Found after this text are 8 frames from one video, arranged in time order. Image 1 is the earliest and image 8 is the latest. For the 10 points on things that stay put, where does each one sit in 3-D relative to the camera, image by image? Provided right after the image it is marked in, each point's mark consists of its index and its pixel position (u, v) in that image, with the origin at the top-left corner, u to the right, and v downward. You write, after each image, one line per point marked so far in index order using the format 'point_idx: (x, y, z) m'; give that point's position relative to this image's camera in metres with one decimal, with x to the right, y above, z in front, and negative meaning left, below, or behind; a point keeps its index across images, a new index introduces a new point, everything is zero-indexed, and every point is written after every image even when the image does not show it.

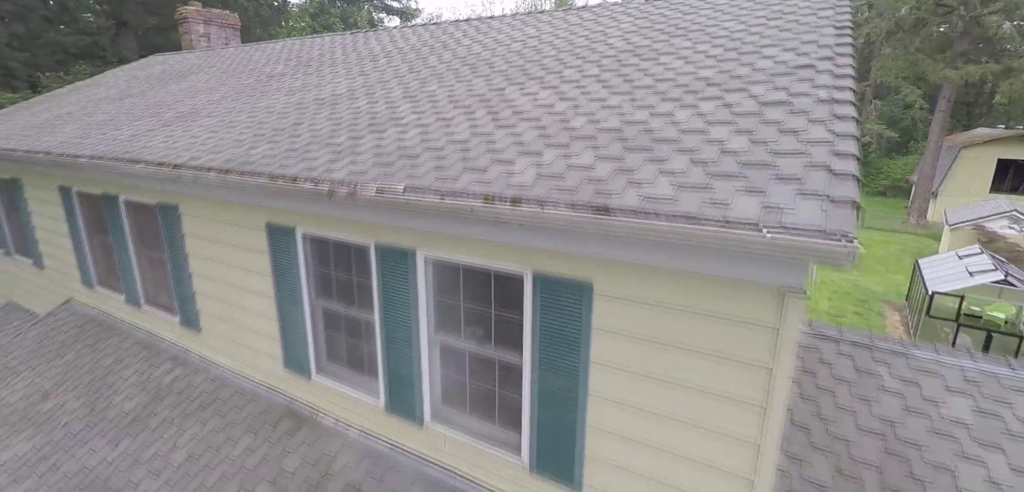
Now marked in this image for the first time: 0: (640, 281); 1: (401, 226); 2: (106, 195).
0: (+0.6, -0.2, +2.4) m
1: (-0.7, +0.1, +3.0) m
2: (-4.4, +0.5, +5.0) m
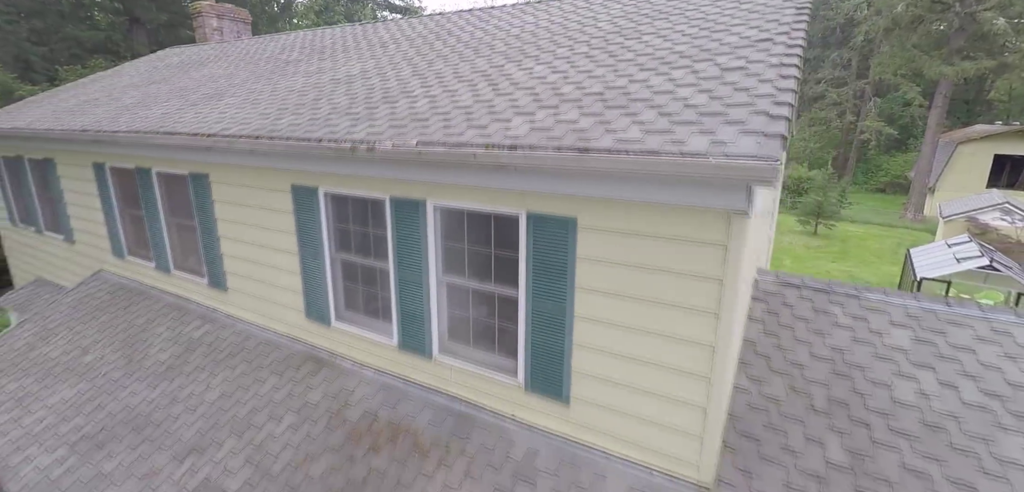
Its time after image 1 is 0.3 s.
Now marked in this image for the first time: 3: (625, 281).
0: (+0.6, +0.2, +2.8) m
1: (-0.7, +0.5, +3.5) m
2: (-4.4, +0.9, +5.5) m
3: (+0.7, -0.2, +2.9) m
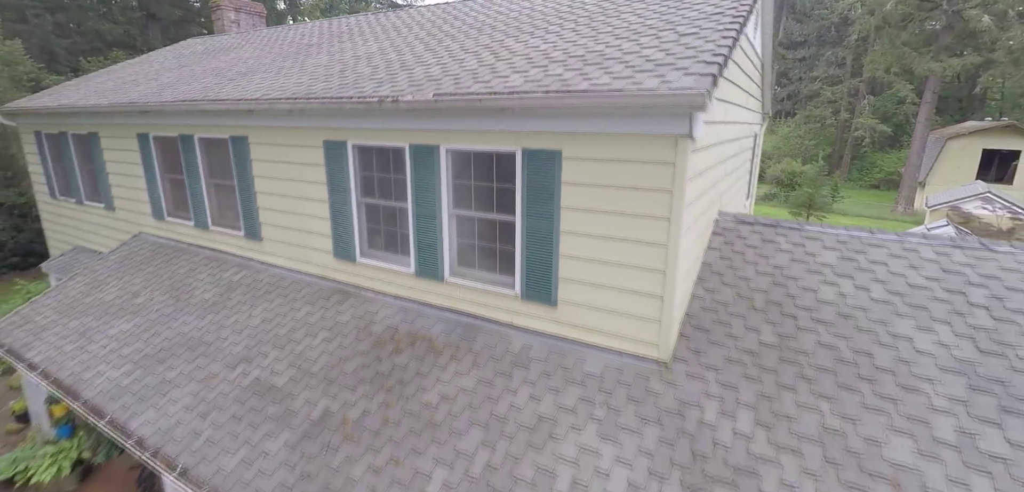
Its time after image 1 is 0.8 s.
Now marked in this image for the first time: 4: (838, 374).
0: (+0.6, +0.8, +3.6) m
1: (-0.8, +1.1, +4.2) m
2: (-4.4, +1.5, +6.2) m
3: (+0.7, +0.4, +3.7) m
4: (+2.3, -0.9, +3.3) m
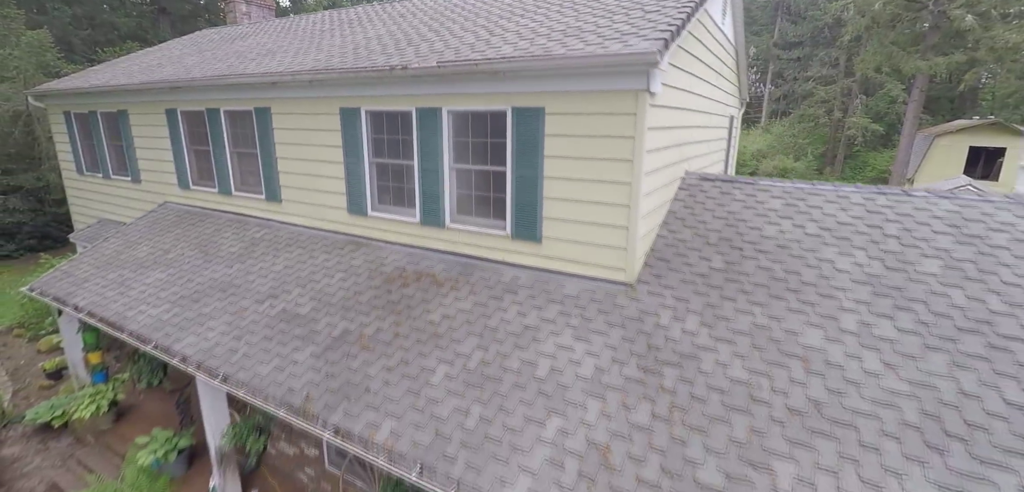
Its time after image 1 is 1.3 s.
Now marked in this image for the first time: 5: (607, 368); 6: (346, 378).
0: (+0.5, +1.3, +4.3) m
1: (-0.8, +1.6, +4.9) m
2: (-4.5, +2.1, +6.9) m
3: (+0.6, +0.9, +4.4) m
4: (+2.2, -0.4, +4.0) m
5: (+0.7, -1.0, +3.7) m
6: (-1.5, -1.2, +4.2) m
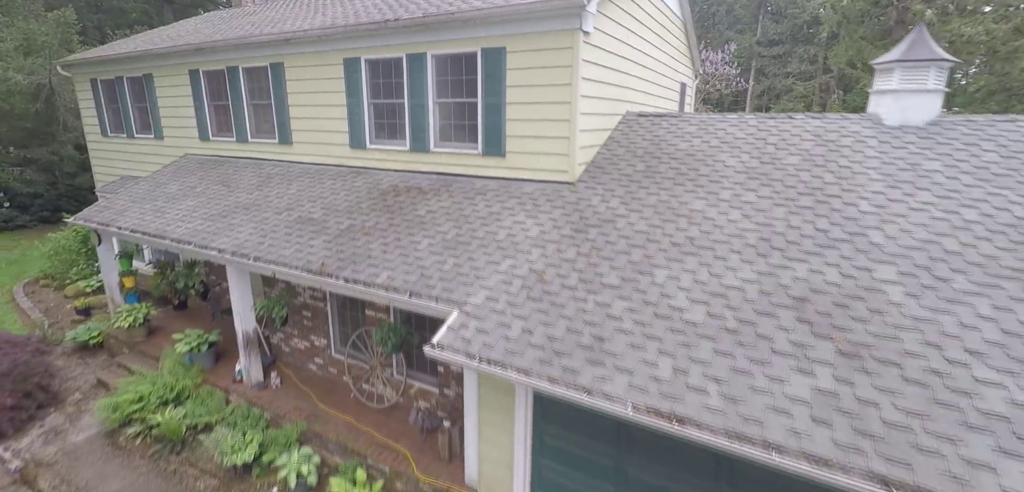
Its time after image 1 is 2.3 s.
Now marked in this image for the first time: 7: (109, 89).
0: (+0.2, +2.4, +5.6) m
1: (-1.2, +2.7, +6.2) m
2: (-4.9, +3.1, +8.1) m
3: (+0.2, +2.0, +5.6) m
4: (+1.8, +0.8, +5.3) m
5: (+0.4, +0.2, +5.0) m
6: (-1.8, -0.1, +5.4) m
7: (-8.8, +3.4, +10.2) m
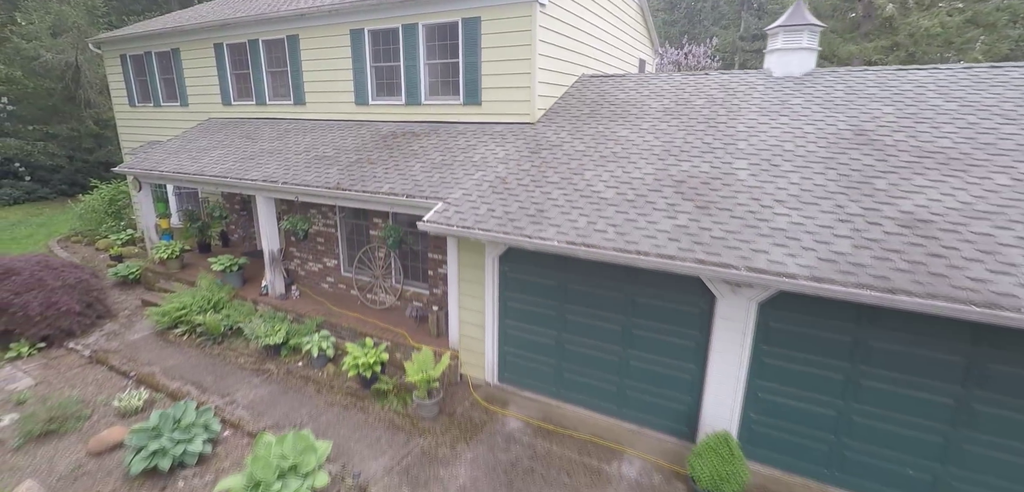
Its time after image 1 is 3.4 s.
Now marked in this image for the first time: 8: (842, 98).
0: (-0.3, +3.6, +7.1) m
1: (-1.6, +3.9, +7.7) m
2: (-5.4, +4.2, +9.6) m
3: (-0.2, +3.2, +7.2) m
4: (+1.5, +1.9, +6.9) m
5: (0.0, +1.3, +6.5) m
6: (-2.2, +1.0, +6.9) m
7: (-9.3, +4.5, +11.6) m
8: (+4.3, +1.9, +6.1) m
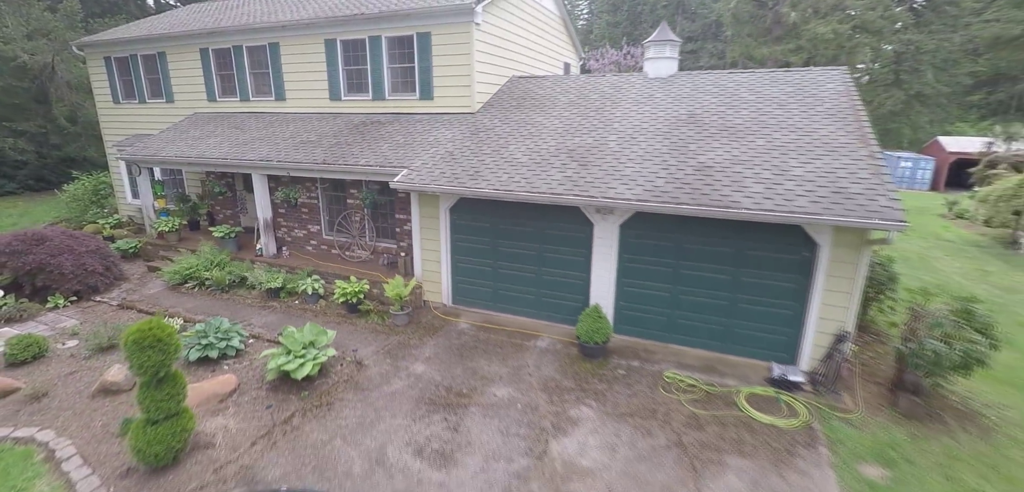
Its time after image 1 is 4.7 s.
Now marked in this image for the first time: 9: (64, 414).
0: (-1.4, +4.3, +9.3) m
1: (-2.8, +4.6, +9.7) m
2: (-6.8, +4.9, +11.3) m
3: (-1.3, +3.9, +9.4) m
4: (+0.4, +2.7, +9.2) m
5: (-1.0, +2.1, +8.7) m
6: (-3.3, +1.8, +8.9) m
7: (-10.8, +5.0, +13.0) m
8: (+3.3, +2.9, +8.7) m
9: (-5.5, -2.1, +5.7) m
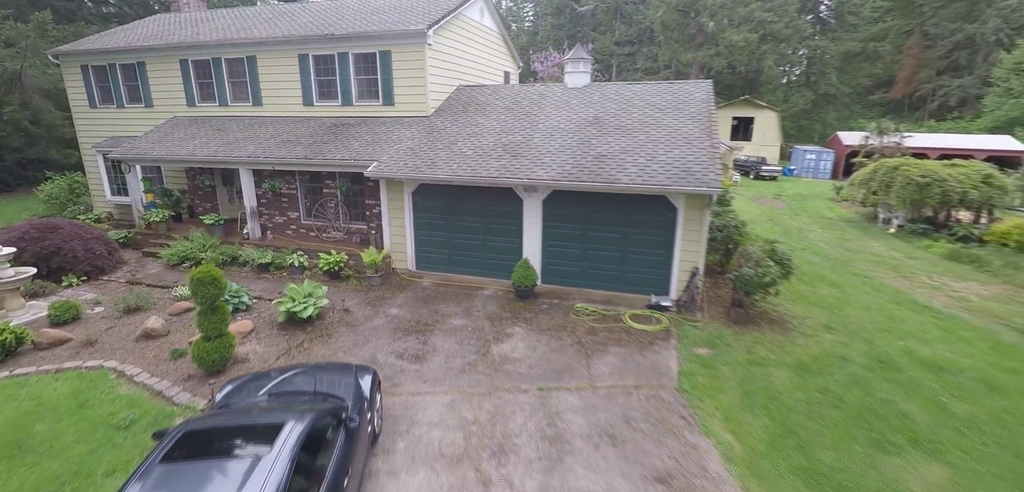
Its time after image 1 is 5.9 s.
0: (-2.7, +4.9, +11.3) m
1: (-4.2, +5.1, +11.7) m
2: (-8.3, +5.2, +12.8) m
3: (-2.7, +4.5, +11.5) m
4: (-0.9, +3.3, +11.5) m
5: (-2.2, +2.6, +10.9) m
6: (-4.5, +2.2, +10.8) m
7: (-12.5, +5.2, +14.1) m
8: (+2.0, +3.5, +11.2) m
9: (-6.3, -1.7, +7.5) m
